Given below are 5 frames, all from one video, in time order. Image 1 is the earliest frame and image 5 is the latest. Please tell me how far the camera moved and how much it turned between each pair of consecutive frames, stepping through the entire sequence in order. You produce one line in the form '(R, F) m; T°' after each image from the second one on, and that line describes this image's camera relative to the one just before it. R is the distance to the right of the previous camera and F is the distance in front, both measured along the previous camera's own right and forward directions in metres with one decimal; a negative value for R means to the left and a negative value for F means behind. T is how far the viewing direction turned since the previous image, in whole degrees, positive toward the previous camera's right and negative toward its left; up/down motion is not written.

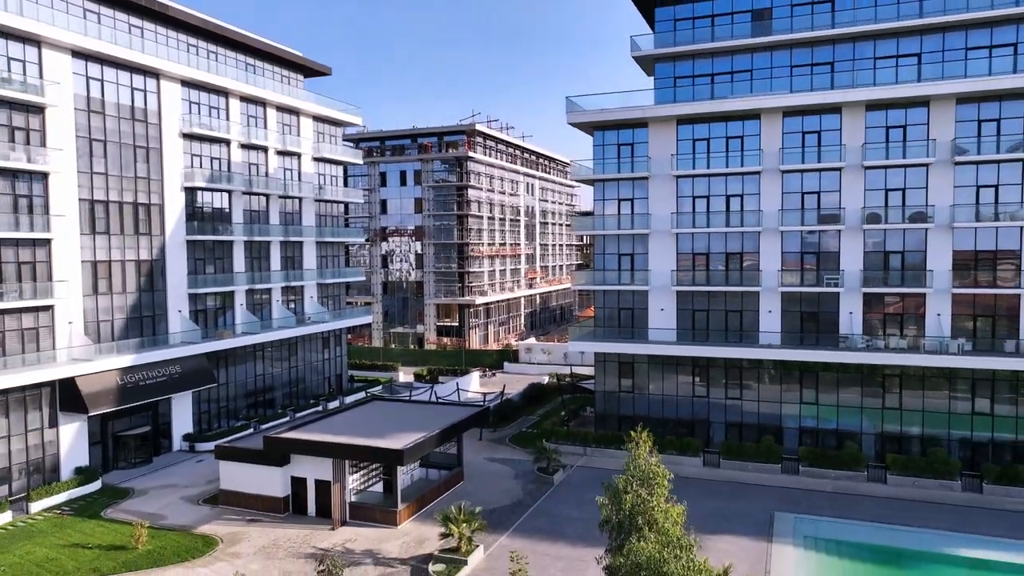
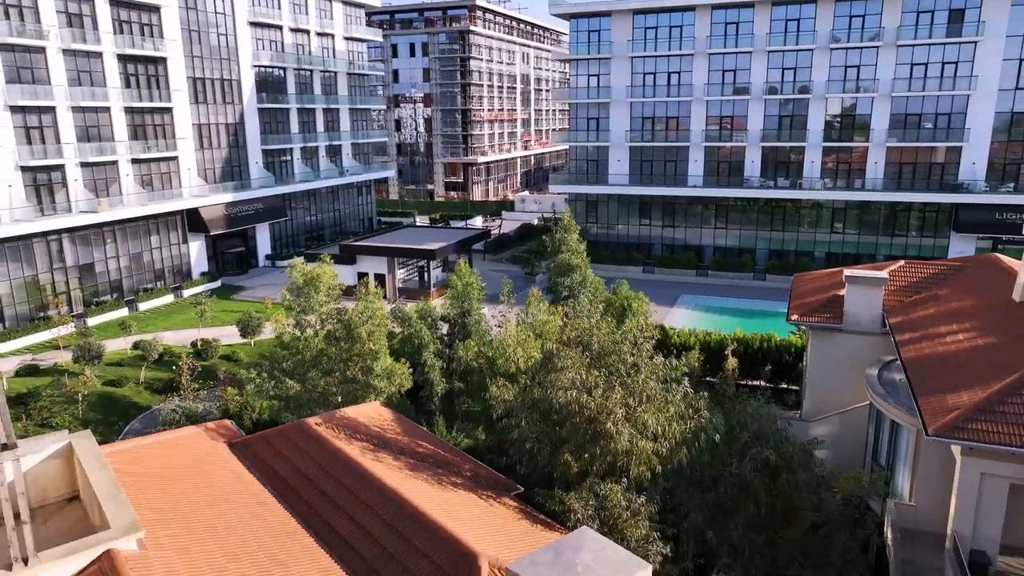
(+0.3, -10.9) m; 0°
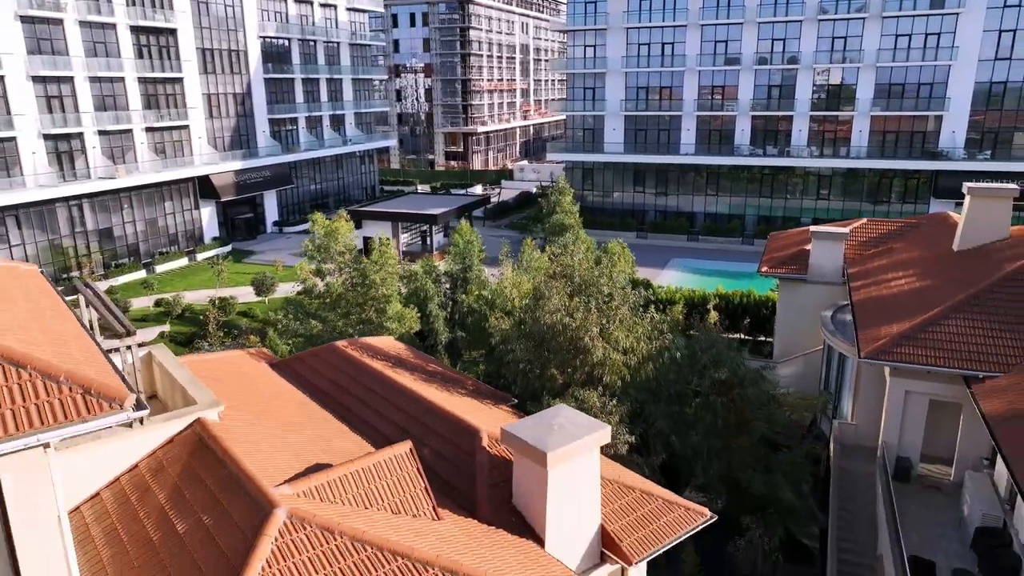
(+0.1, -1.7) m; 0°
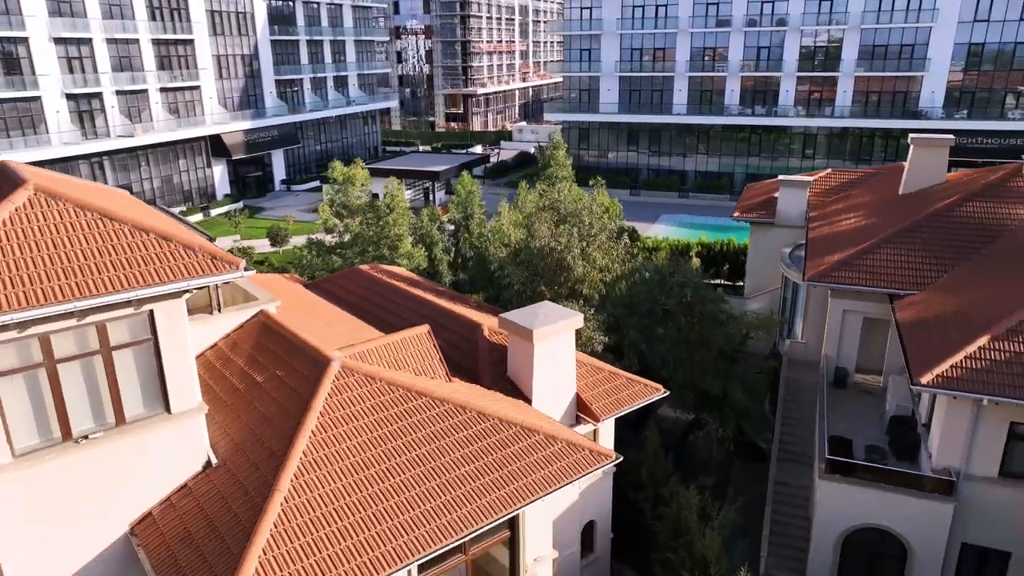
(+0.1, -2.0) m; 0°
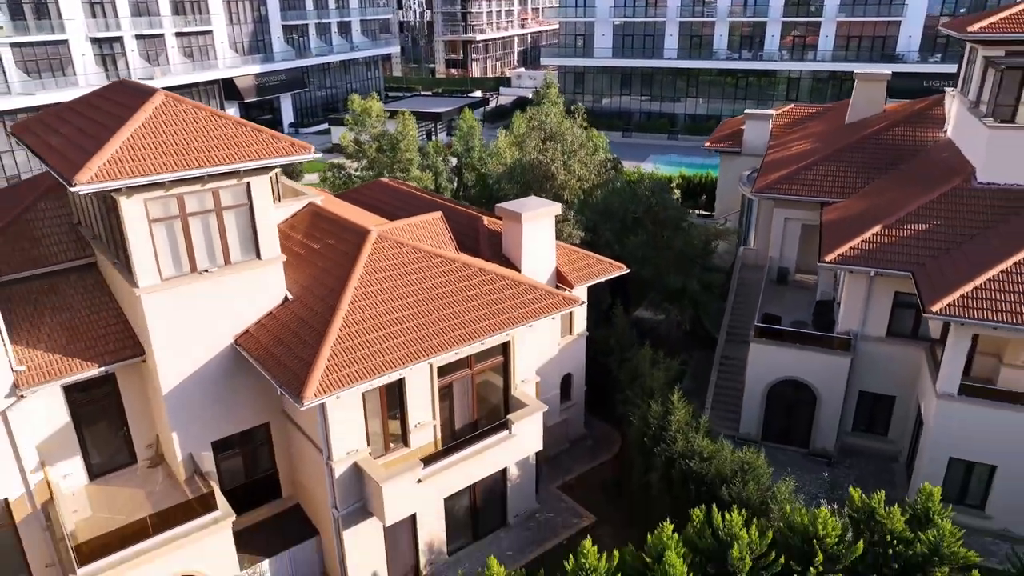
(+0.1, -2.7) m; 0°
